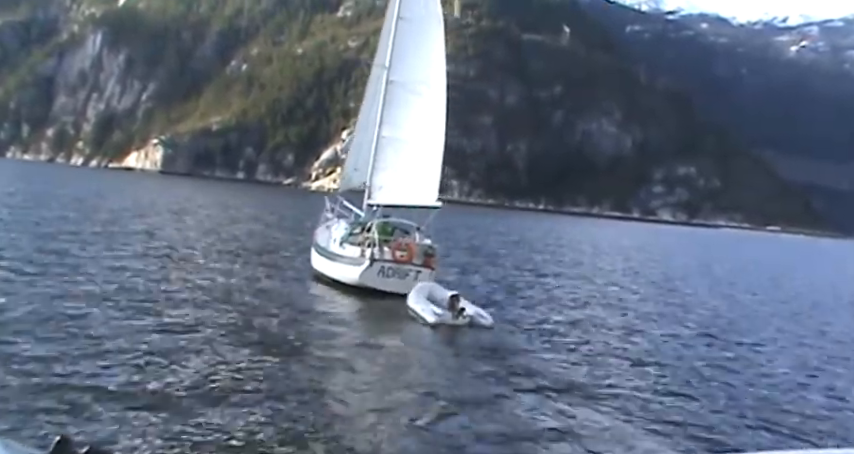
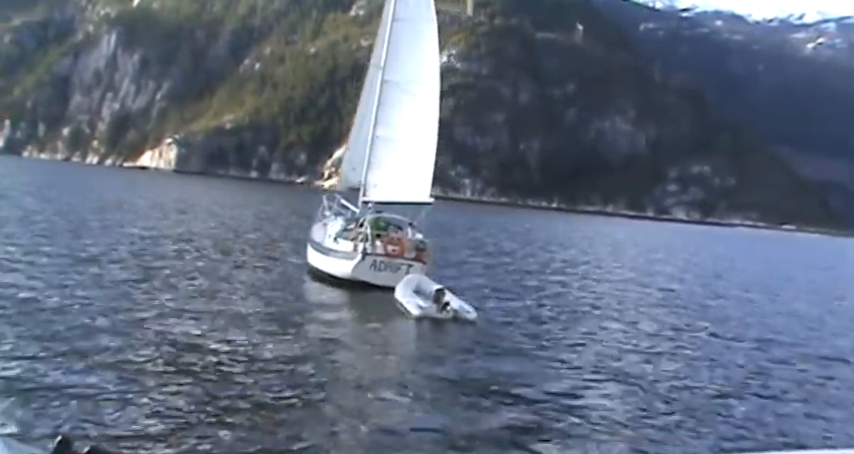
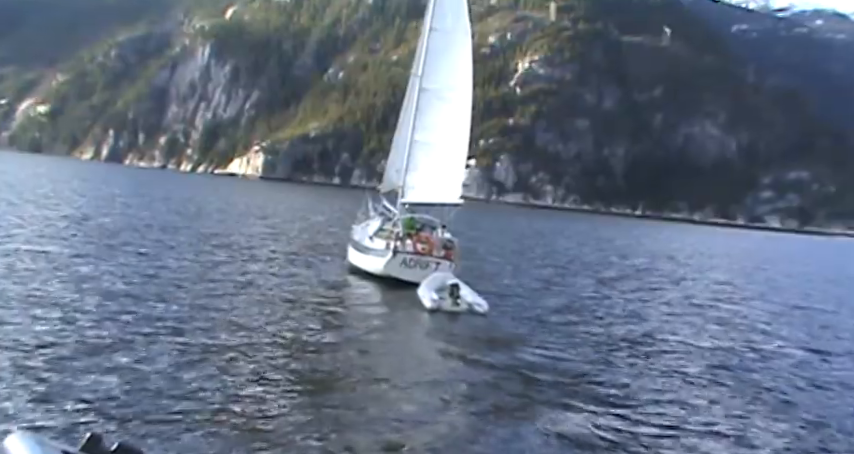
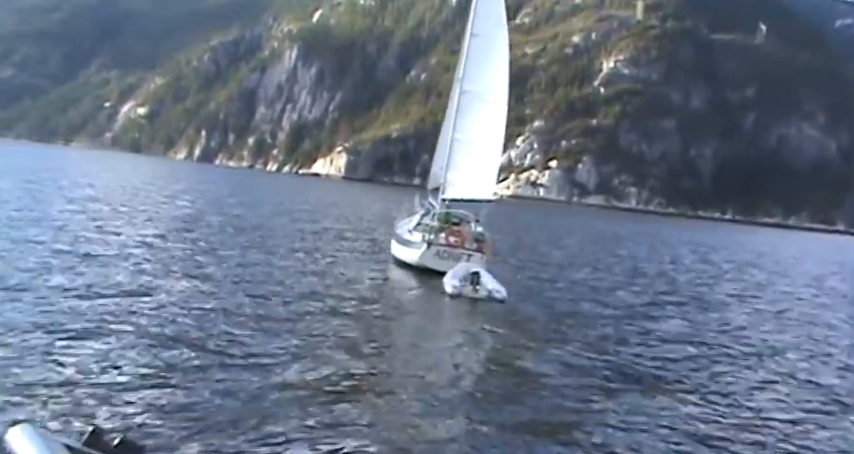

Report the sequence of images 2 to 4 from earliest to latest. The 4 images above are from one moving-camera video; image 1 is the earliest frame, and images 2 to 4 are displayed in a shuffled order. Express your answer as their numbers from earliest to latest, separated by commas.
2, 3, 4
